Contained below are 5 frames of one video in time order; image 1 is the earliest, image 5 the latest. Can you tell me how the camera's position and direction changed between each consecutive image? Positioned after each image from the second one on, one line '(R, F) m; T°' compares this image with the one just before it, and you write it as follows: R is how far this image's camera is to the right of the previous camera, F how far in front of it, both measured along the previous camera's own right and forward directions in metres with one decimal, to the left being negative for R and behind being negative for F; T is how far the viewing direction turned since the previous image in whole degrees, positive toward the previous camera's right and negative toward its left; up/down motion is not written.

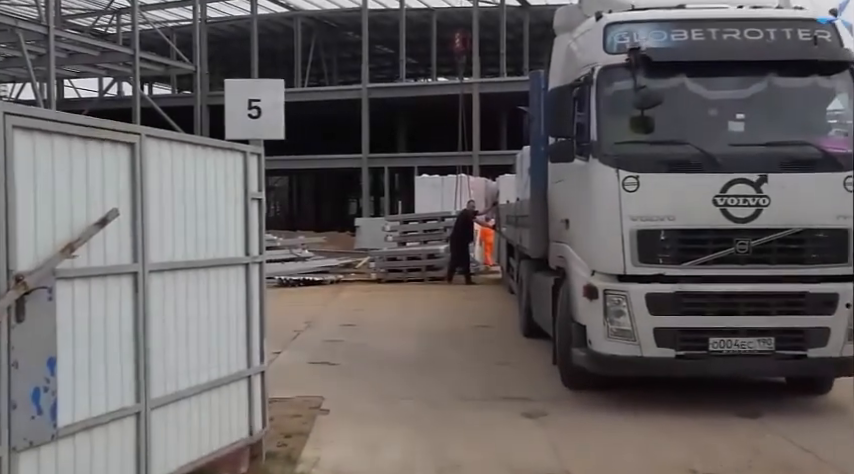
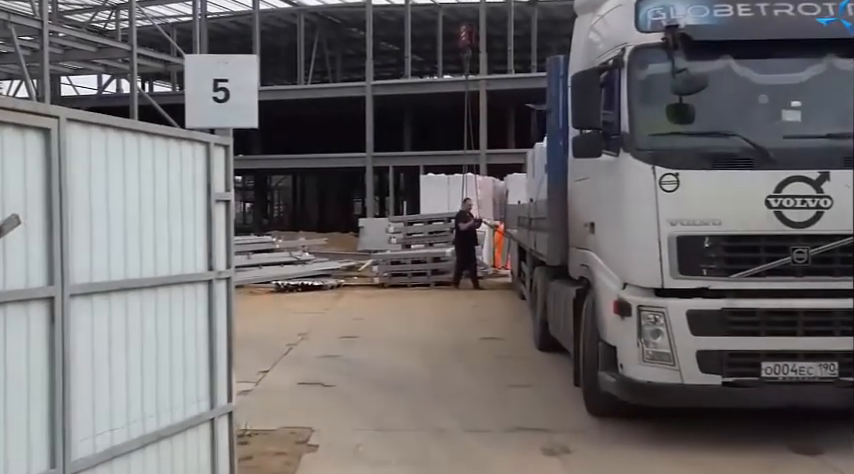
(0.0, +1.0) m; 0°
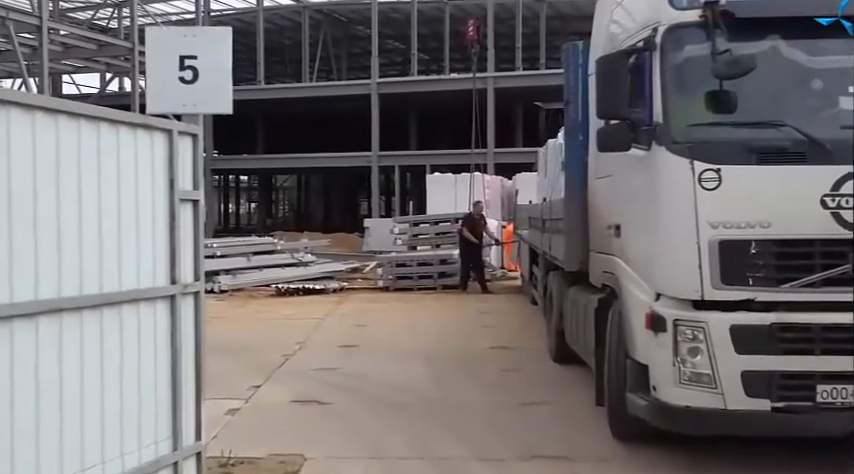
(0.0, +0.7) m; 0°
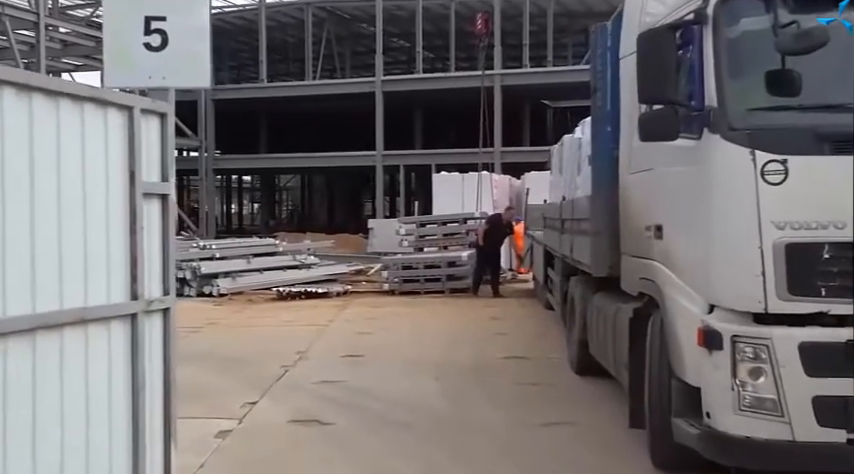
(-0.1, +0.7) m; 0°
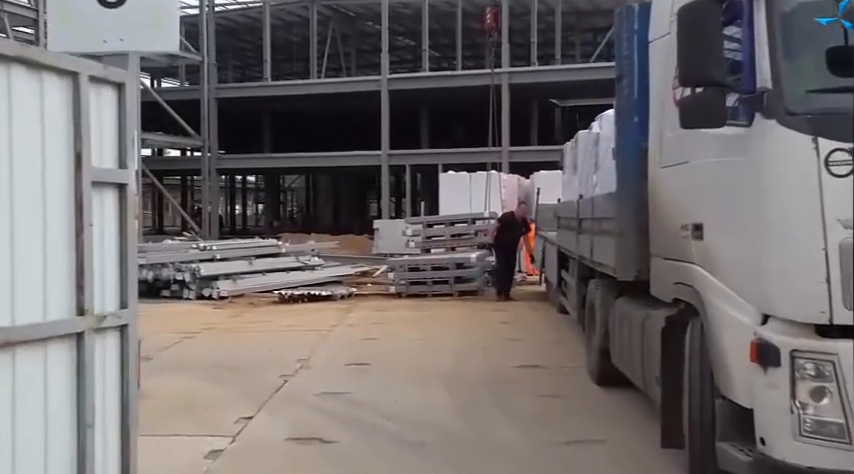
(0.0, +0.6) m; 0°
